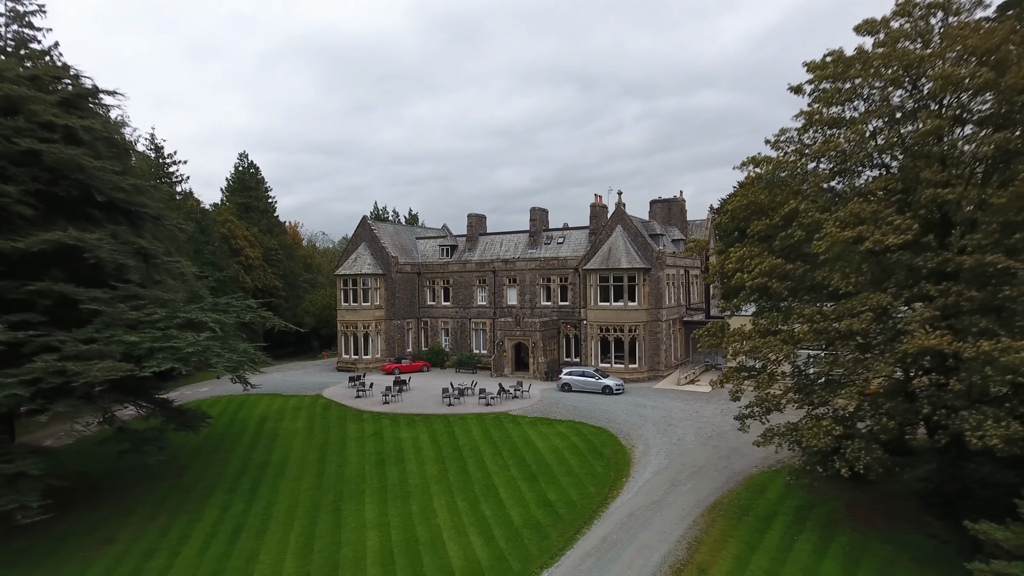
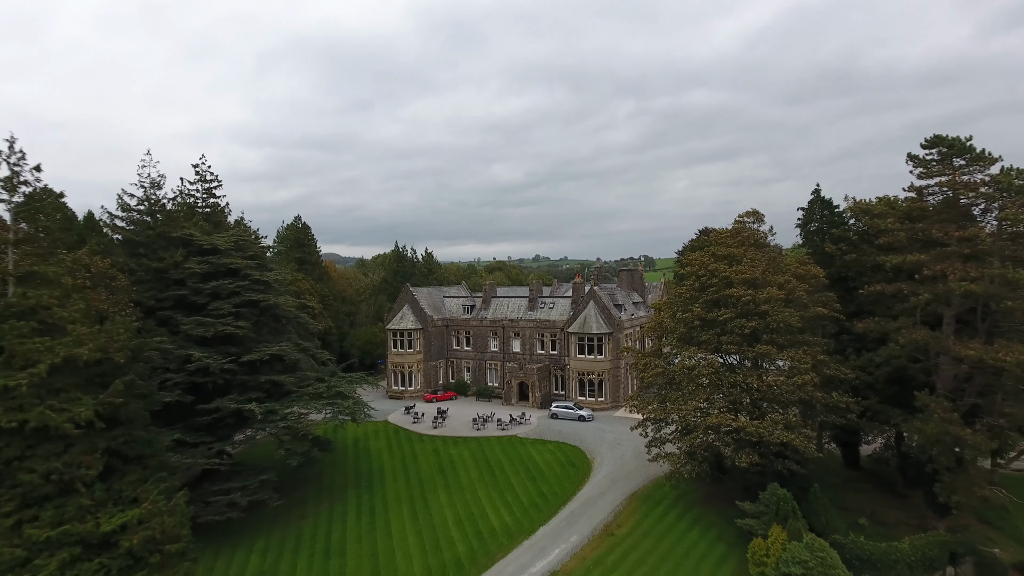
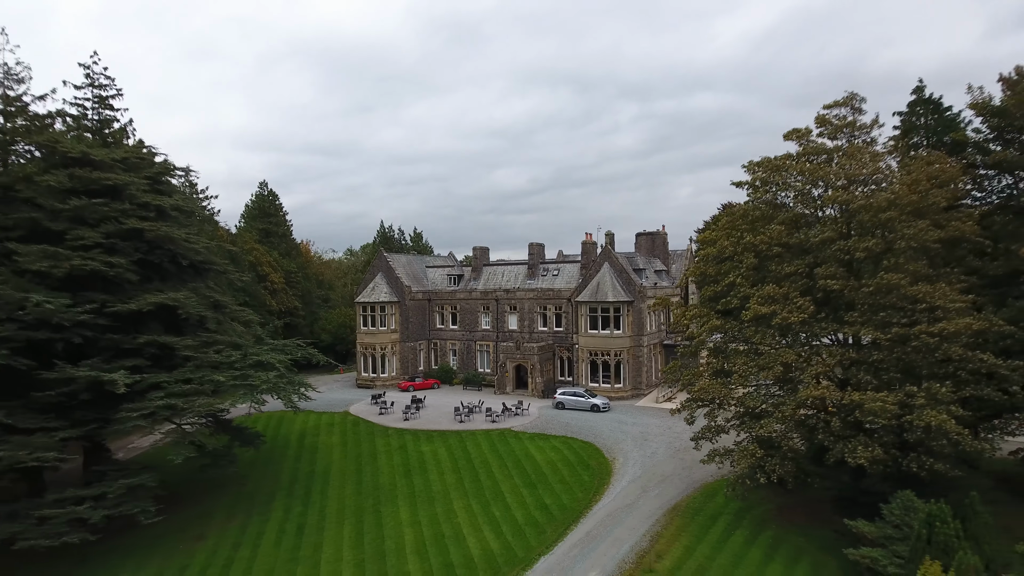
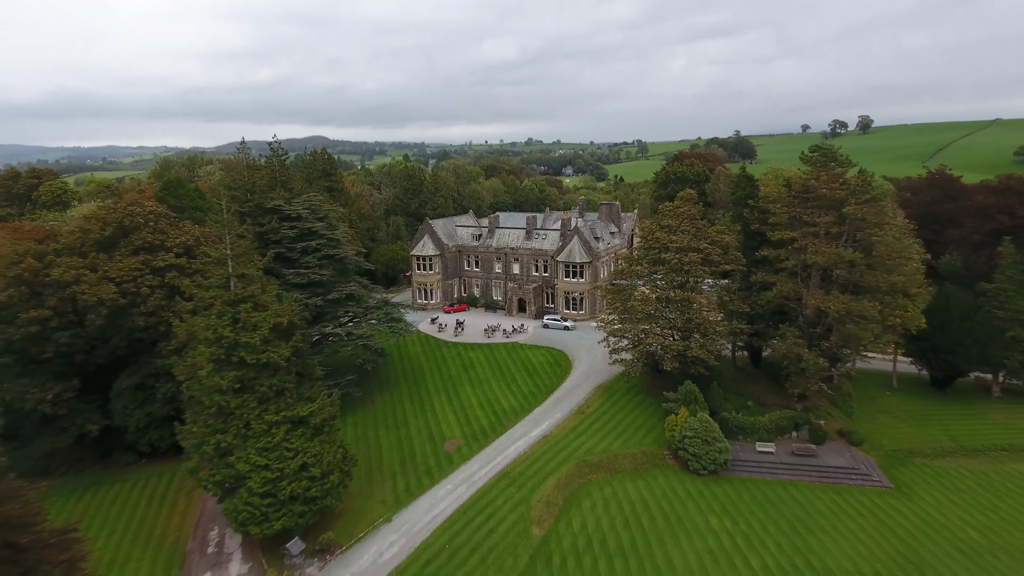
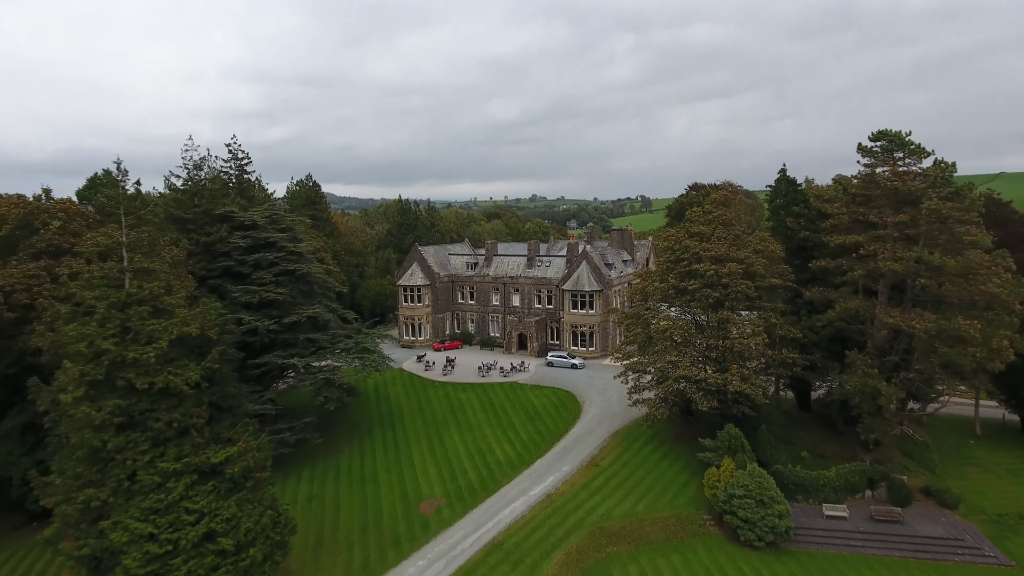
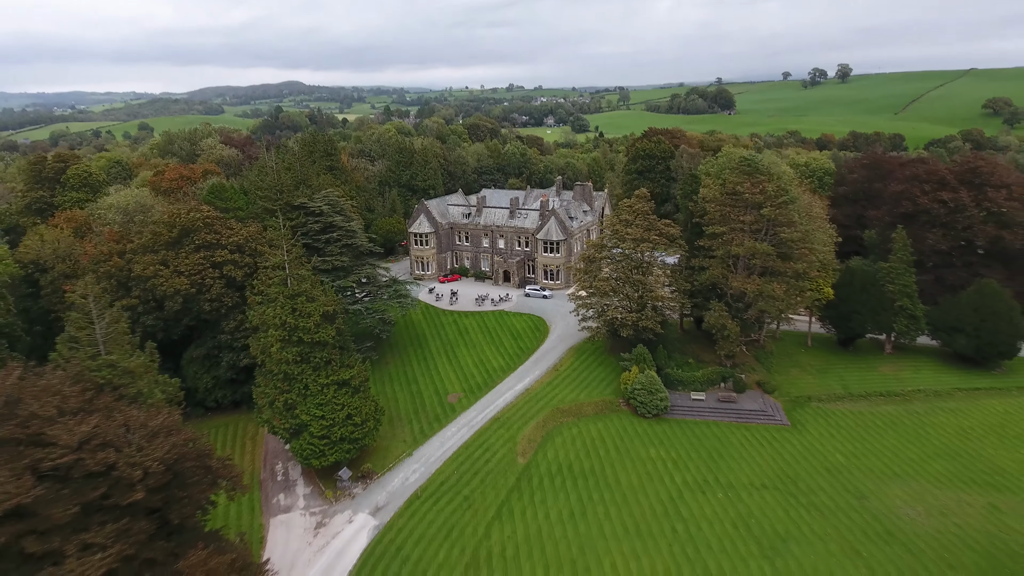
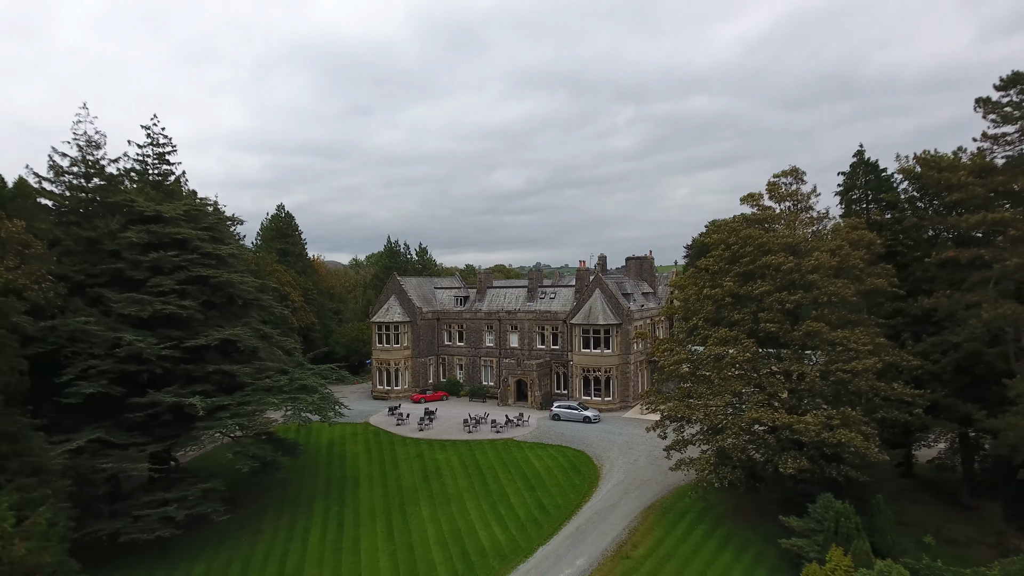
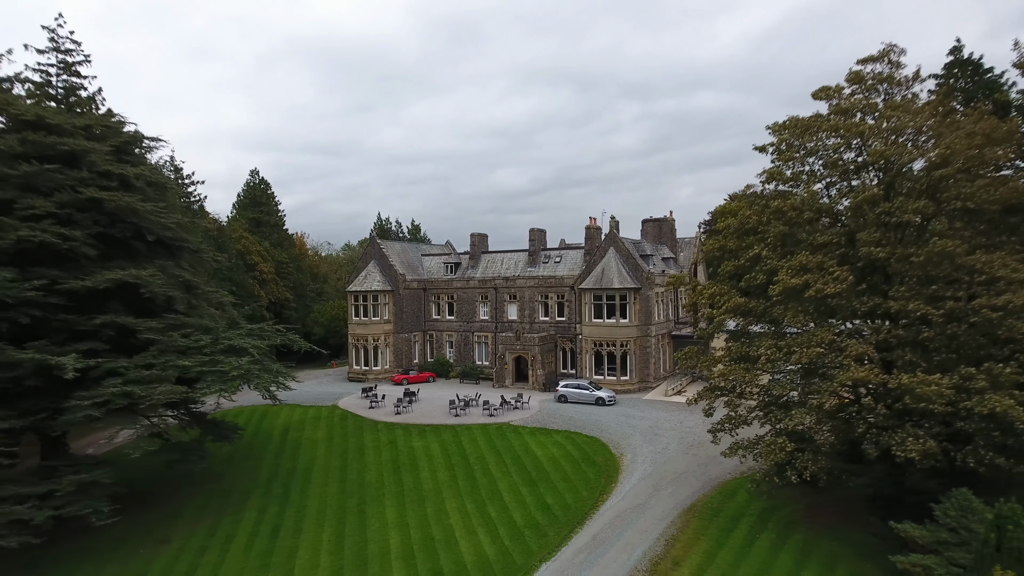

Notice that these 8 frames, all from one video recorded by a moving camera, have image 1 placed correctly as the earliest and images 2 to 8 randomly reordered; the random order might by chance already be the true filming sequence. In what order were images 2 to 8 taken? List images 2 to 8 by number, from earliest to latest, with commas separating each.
8, 3, 7, 2, 5, 4, 6
